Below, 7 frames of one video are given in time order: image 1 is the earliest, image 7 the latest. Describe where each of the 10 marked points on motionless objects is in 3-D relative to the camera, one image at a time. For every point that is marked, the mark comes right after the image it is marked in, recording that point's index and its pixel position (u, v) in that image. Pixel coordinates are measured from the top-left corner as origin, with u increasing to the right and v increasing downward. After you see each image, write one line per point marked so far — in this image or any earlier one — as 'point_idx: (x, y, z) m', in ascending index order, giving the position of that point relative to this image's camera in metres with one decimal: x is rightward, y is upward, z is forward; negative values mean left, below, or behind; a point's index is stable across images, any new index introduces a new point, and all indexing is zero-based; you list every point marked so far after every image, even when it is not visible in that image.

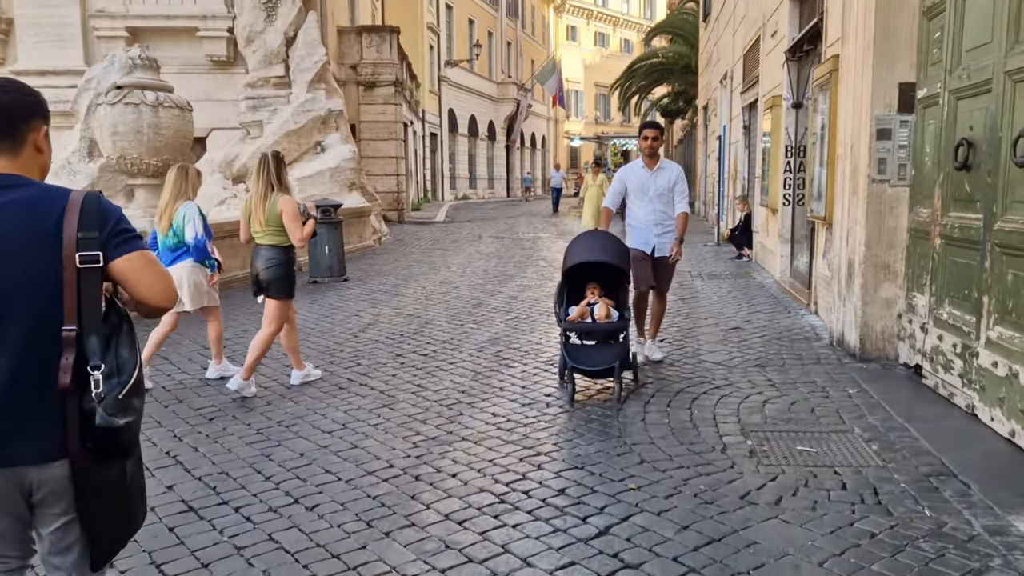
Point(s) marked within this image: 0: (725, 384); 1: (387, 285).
0: (+1.4, -0.7, +5.7) m
1: (-1.6, 0.0, +11.2) m
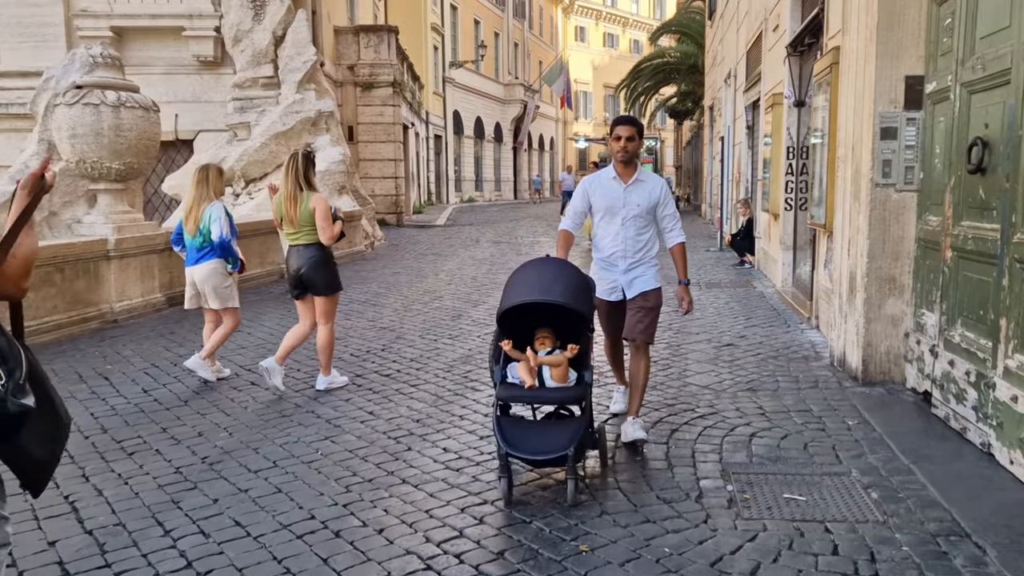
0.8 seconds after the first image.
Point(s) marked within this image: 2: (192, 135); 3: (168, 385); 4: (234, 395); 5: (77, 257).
0: (+1.2, -0.8, +5.1) m
1: (-1.8, -0.1, +10.6) m
2: (-6.3, +3.0, +16.9) m
3: (-2.5, -0.7, +6.2) m
4: (-1.9, -0.7, +5.9) m
5: (-4.4, +0.3, +8.7) m
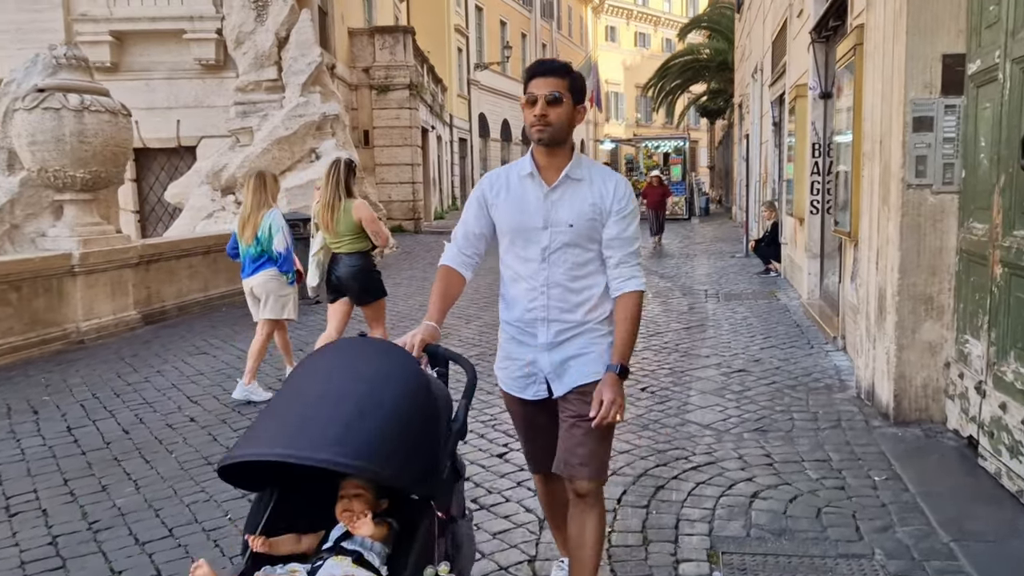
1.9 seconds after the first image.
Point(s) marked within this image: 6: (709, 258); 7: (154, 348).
0: (+1.0, -0.9, +4.3) m
1: (-1.8, -0.2, +9.9) m
2: (-6.0, +2.8, +16.4) m
3: (-2.6, -0.9, +5.5) m
4: (-2.1, -0.9, +5.2) m
5: (-4.4, +0.1, +8.0) m
6: (+3.2, +0.5, +13.8) m
7: (-3.4, -0.6, +8.1) m
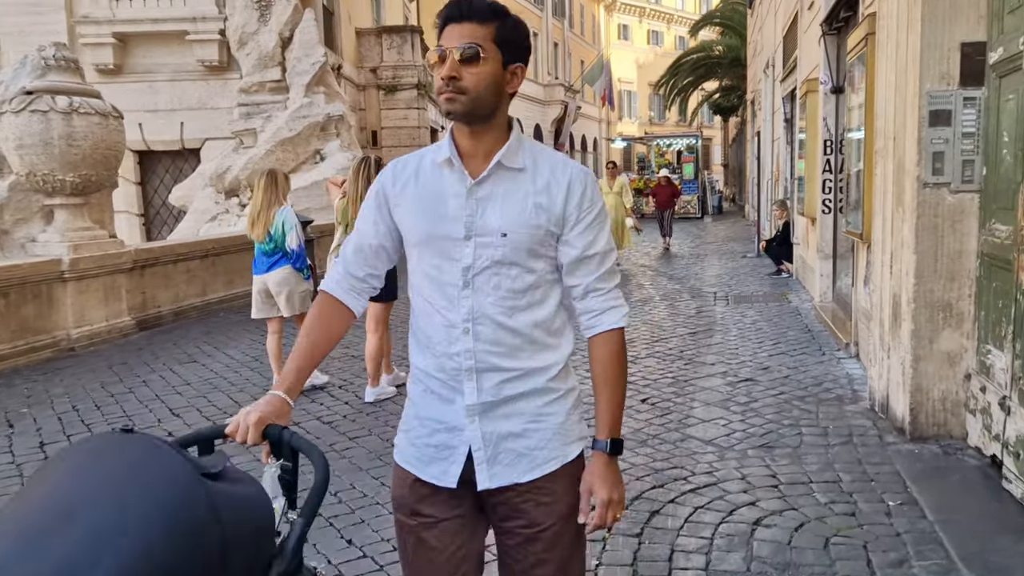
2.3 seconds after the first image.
0: (+0.9, -0.9, +4.0) m
1: (-1.7, -0.3, +9.6) m
2: (-5.9, +2.7, +16.2) m
3: (-2.7, -0.9, +5.3) m
4: (-2.1, -0.9, +4.9) m
5: (-4.4, +0.1, +7.8) m
6: (+3.3, +0.5, +13.4) m
7: (-3.4, -0.6, +7.9) m
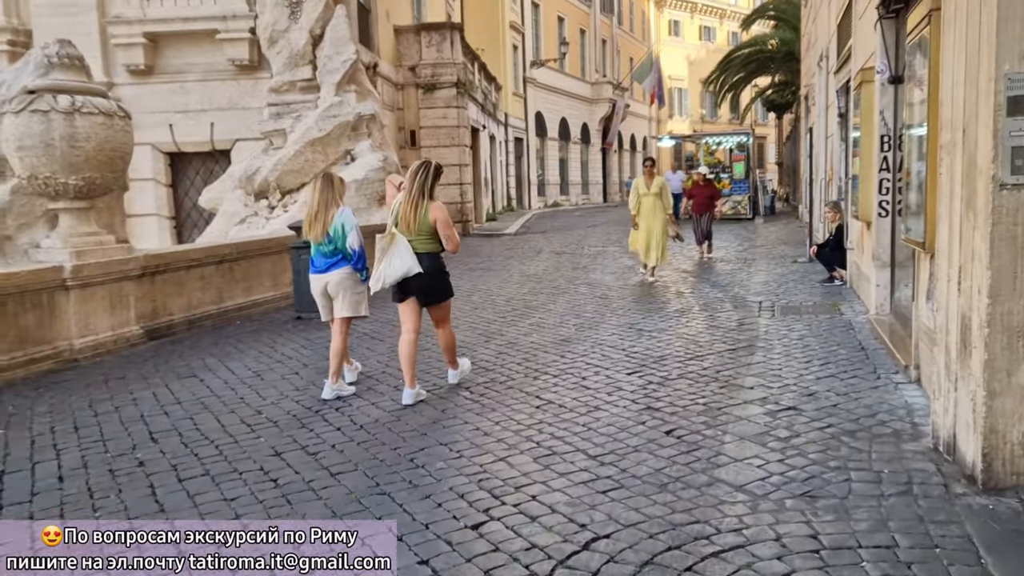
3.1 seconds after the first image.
0: (+0.9, -1.0, +3.3) m
1: (-1.4, -0.4, +9.1) m
2: (-5.2, +2.7, +15.9) m
3: (-2.7, -1.0, +4.8) m
4: (-2.1, -1.0, +4.5) m
5: (-4.3, 0.0, +7.5) m
6: (+3.8, +0.4, +12.6) m
7: (-3.2, -0.7, +7.5) m
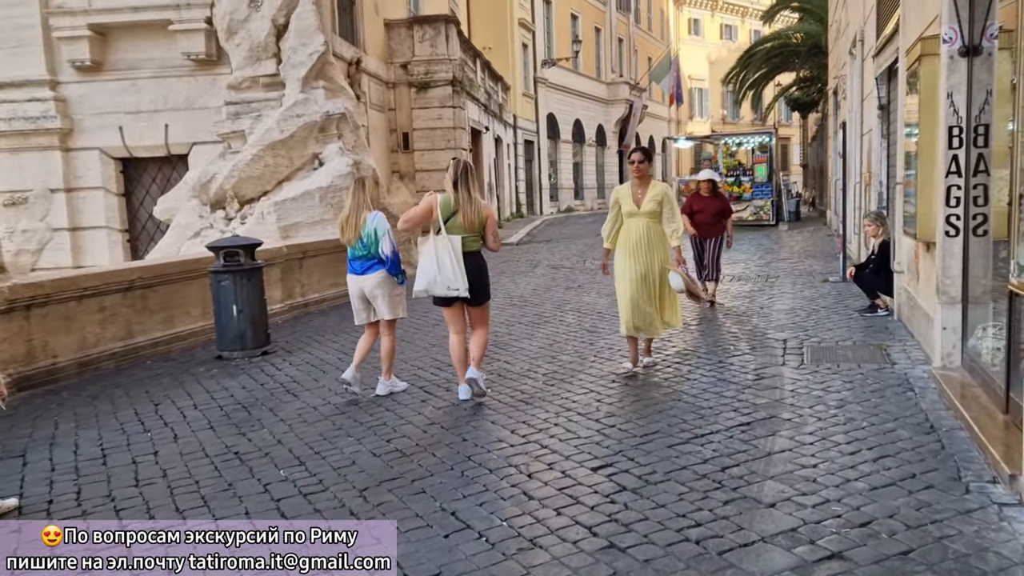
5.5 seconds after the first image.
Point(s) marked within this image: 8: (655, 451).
0: (+0.4, -1.3, +1.5) m
1: (-1.8, -0.7, +7.3) m
2: (-5.4, +2.3, +14.3) m
3: (-3.1, -1.3, +3.1) m
4: (-2.6, -1.3, +2.7) m
5: (-4.6, -0.3, +5.8) m
6: (+3.5, +0.1, +10.7) m
7: (-3.6, -1.0, +5.8) m
8: (+0.7, -0.8, +4.5) m
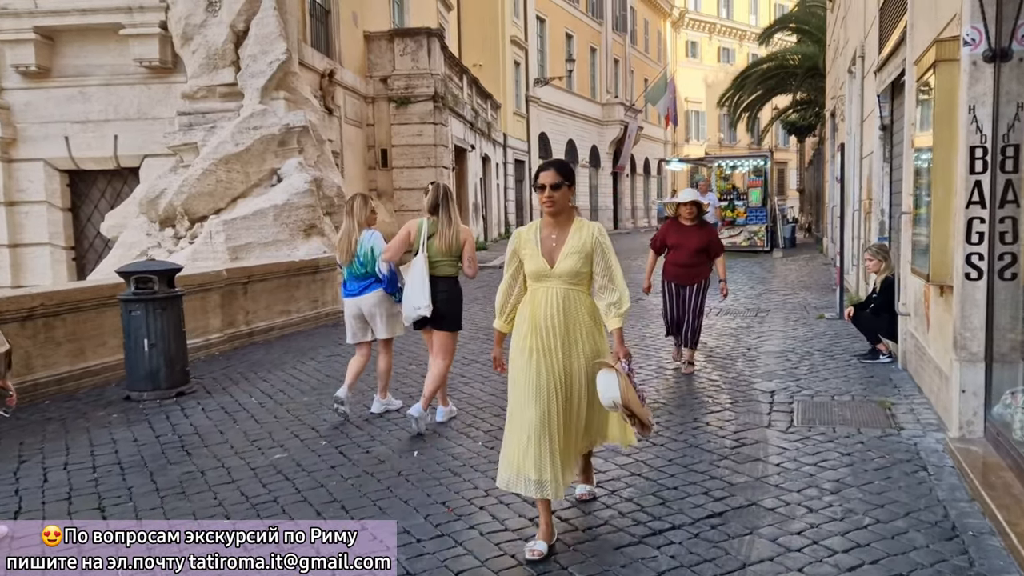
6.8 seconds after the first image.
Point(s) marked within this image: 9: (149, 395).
0: (0.0, -1.4, +0.4) m
1: (-2.2, -0.9, +6.3) m
2: (-5.8, +2.0, +13.3) m
3: (-3.5, -1.4, +2.0) m
4: (-3.0, -1.4, +1.6) m
5: (-5.0, -0.5, +4.7) m
6: (+3.1, -0.4, +9.7) m
7: (-4.0, -1.2, +4.7) m
8: (+0.3, -1.1, +3.5) m
9: (-3.0, -0.9, +7.1) m
